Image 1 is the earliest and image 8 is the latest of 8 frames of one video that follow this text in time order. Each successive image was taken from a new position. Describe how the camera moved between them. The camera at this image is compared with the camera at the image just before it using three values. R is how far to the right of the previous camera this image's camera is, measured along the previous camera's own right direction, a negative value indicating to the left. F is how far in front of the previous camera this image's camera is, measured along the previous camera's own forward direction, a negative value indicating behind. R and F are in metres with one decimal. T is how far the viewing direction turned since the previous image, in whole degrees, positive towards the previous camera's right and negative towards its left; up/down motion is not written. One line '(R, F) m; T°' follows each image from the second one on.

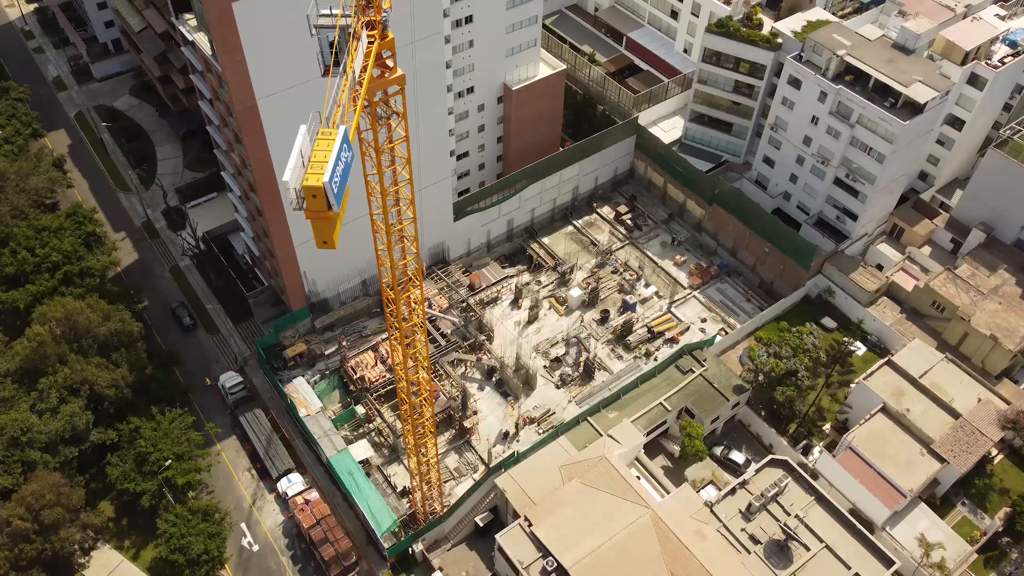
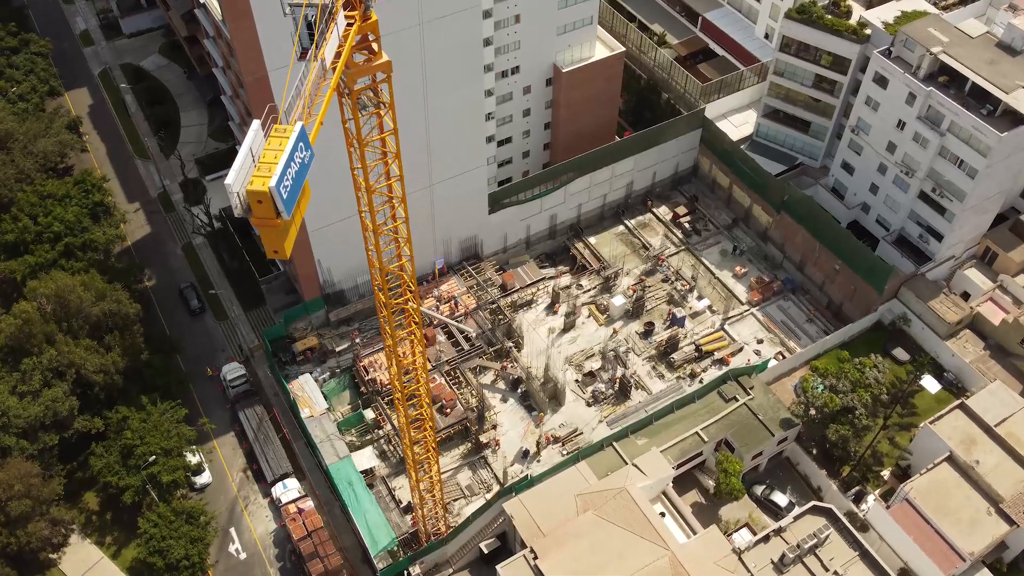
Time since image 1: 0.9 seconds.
(+5.2, +7.2) m; -5°
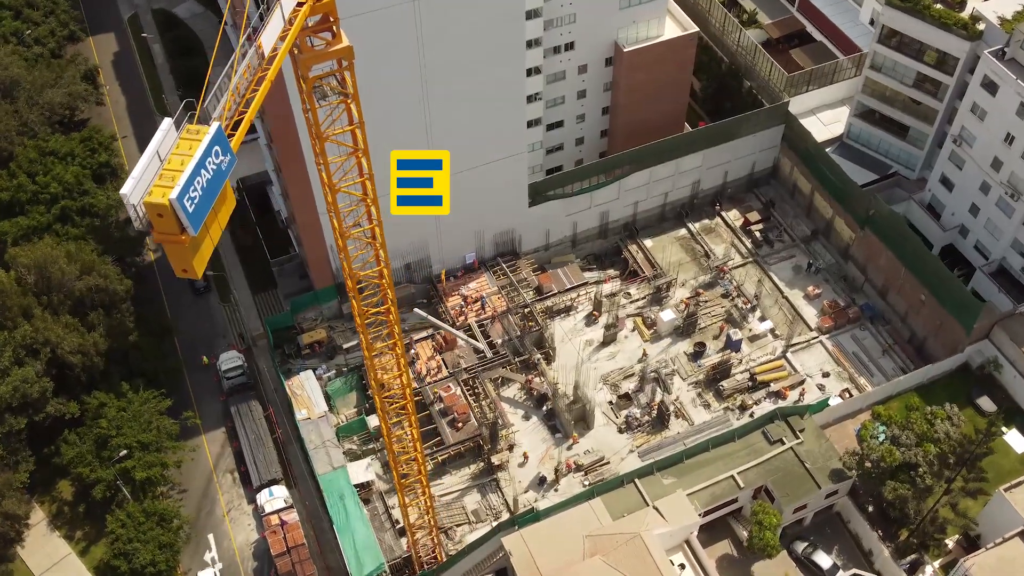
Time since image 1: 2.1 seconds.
(+5.5, +8.0) m; -6°
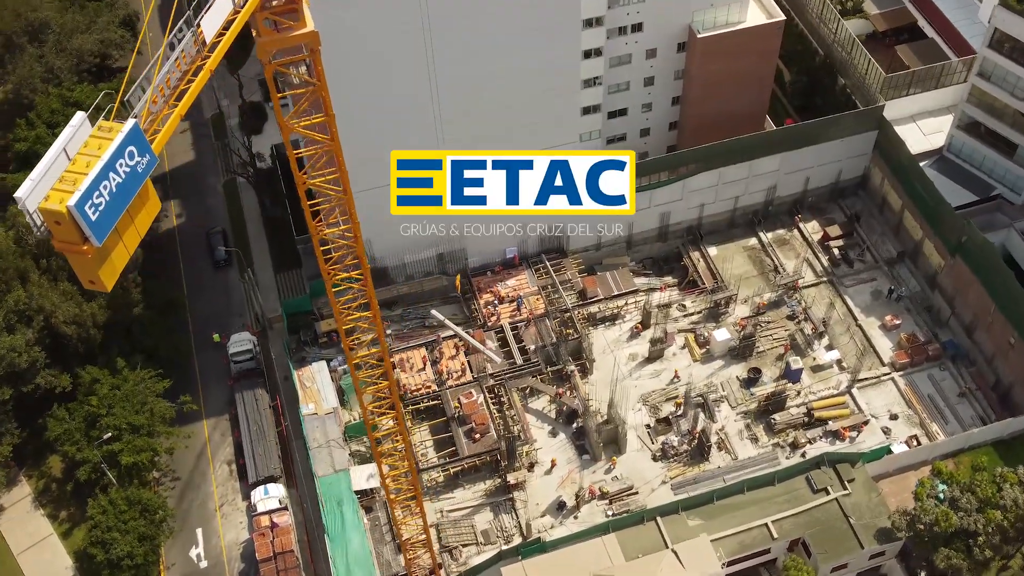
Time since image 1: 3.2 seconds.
(+4.5, +6.0) m; -6°
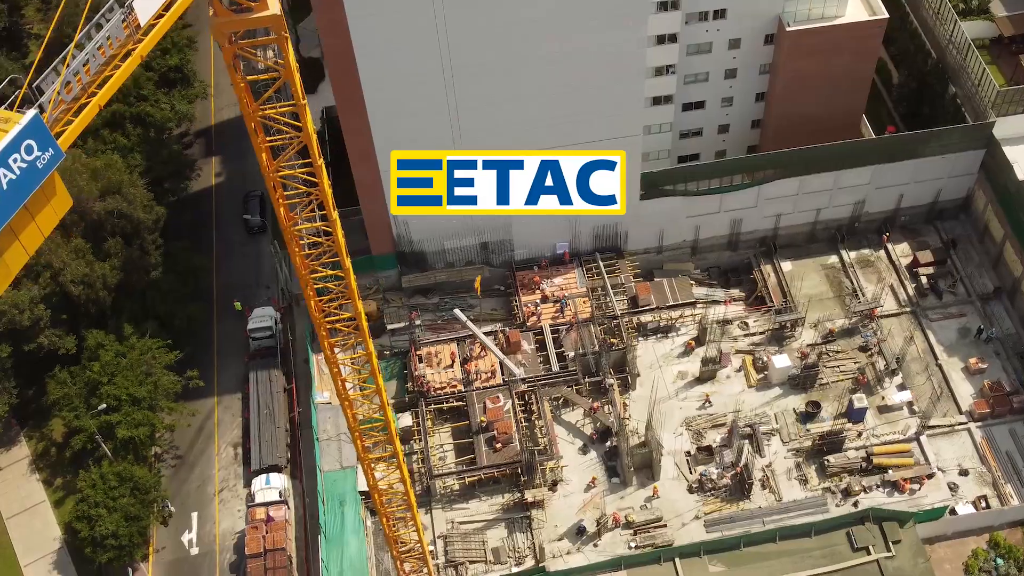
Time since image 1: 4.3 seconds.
(+3.8, +4.9) m; -6°
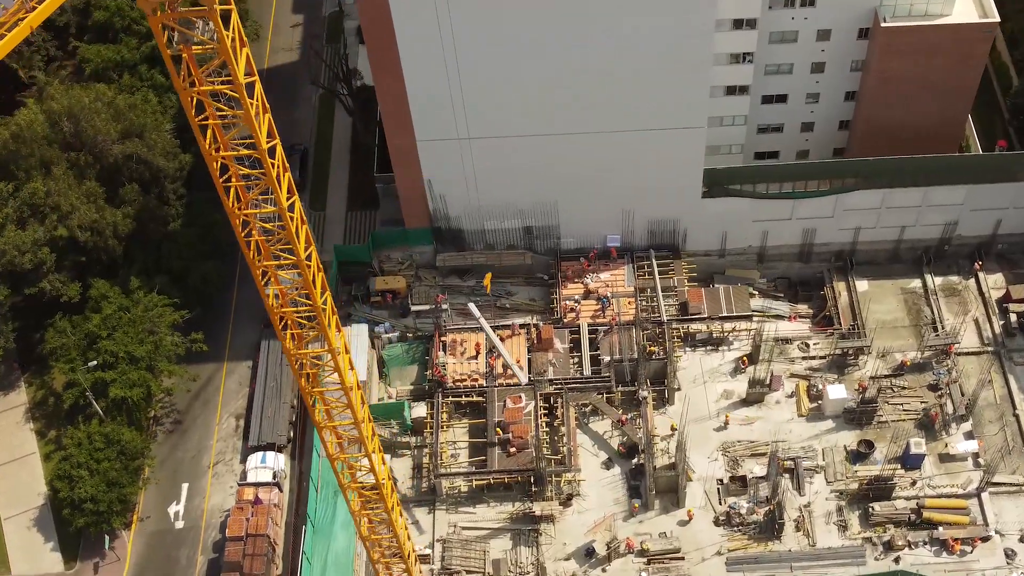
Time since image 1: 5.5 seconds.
(+3.7, +4.4) m; -6°
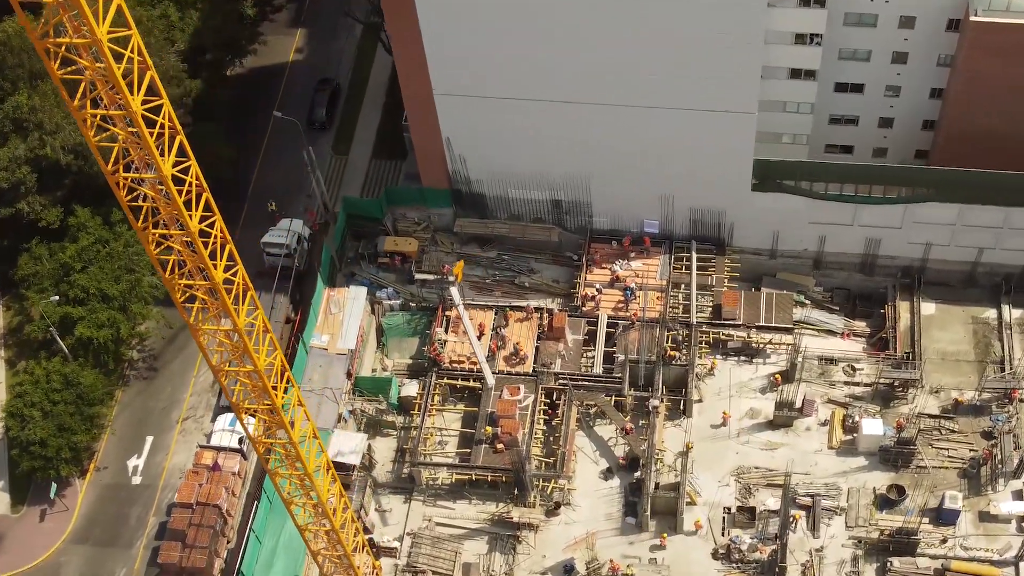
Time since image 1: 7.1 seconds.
(+4.1, +5.0) m; -6°
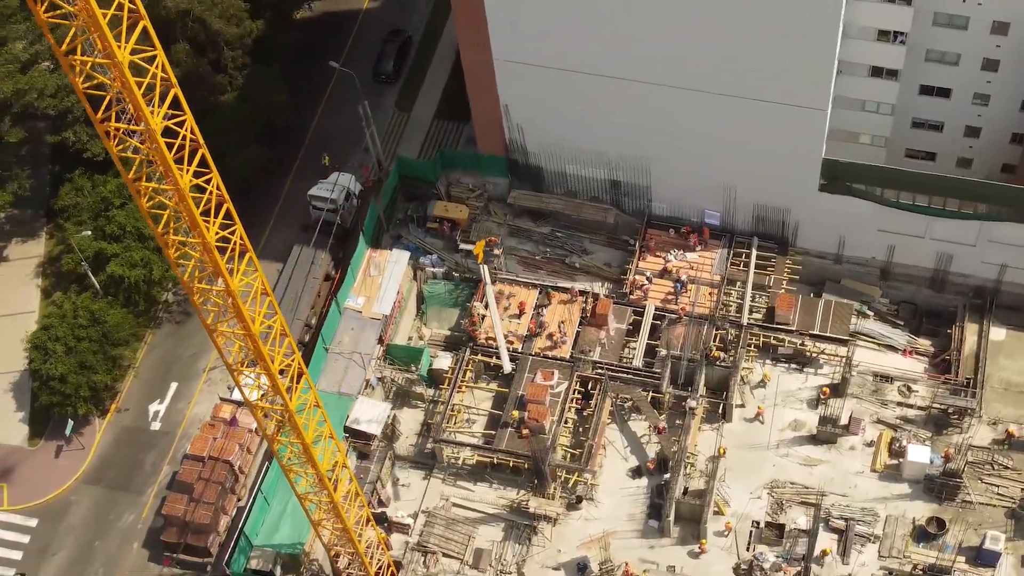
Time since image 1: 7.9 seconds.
(+1.9, +1.9) m; -4°
